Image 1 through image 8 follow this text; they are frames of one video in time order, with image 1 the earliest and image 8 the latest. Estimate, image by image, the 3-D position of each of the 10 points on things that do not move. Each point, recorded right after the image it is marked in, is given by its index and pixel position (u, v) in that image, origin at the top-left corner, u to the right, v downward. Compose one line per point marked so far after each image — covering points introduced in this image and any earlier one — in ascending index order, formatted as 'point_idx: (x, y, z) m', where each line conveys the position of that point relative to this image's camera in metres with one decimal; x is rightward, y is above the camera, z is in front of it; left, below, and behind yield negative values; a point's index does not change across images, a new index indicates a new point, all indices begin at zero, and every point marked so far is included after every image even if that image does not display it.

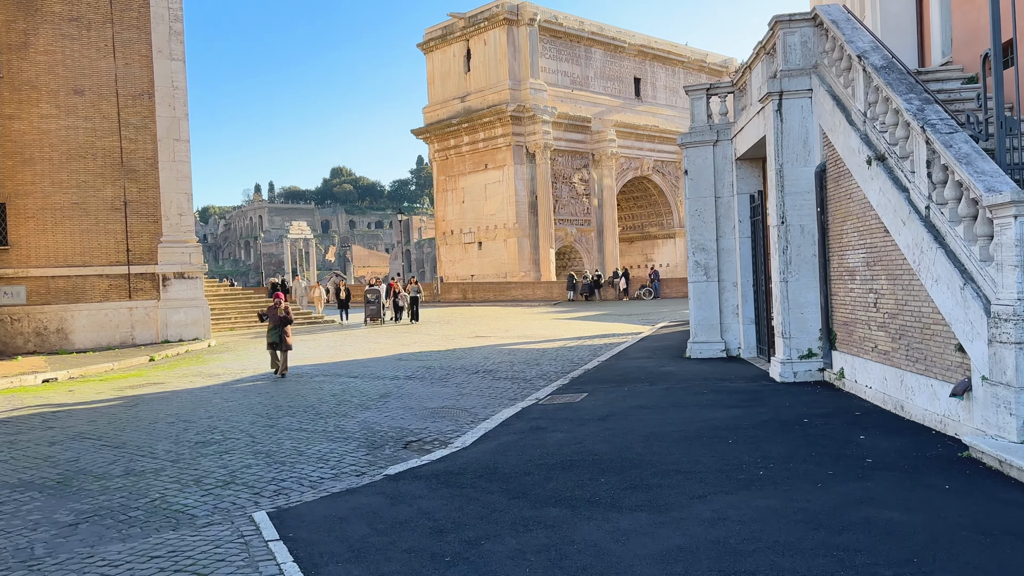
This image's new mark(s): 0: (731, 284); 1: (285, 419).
0: (+3.3, +0.1, +12.4) m
1: (-2.5, -1.5, +9.2) m
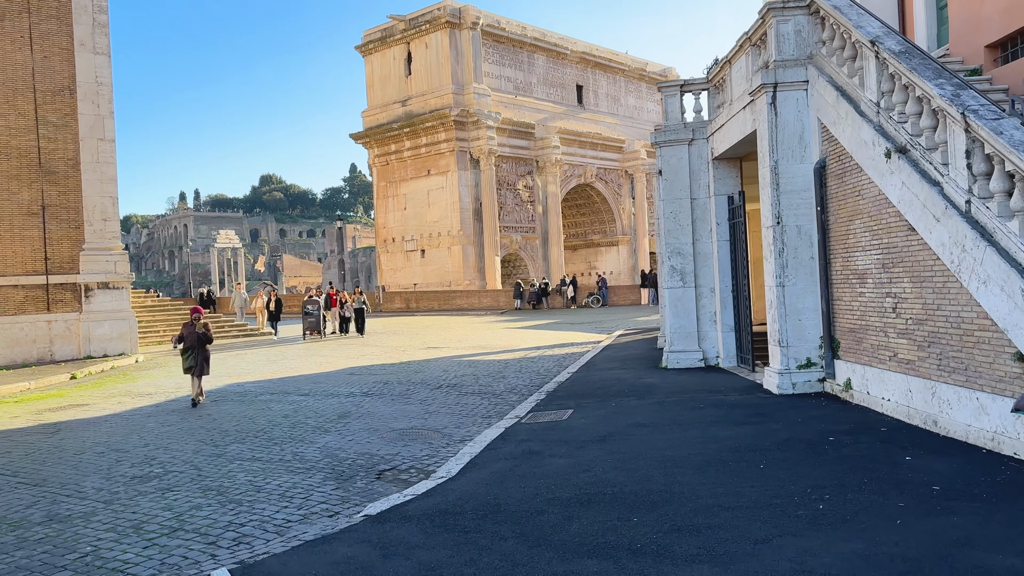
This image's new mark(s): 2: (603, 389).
0: (+2.8, 0.0, +11.8) m
1: (-2.7, -1.5, +8.1) m
2: (+1.1, -1.2, +10.0) m
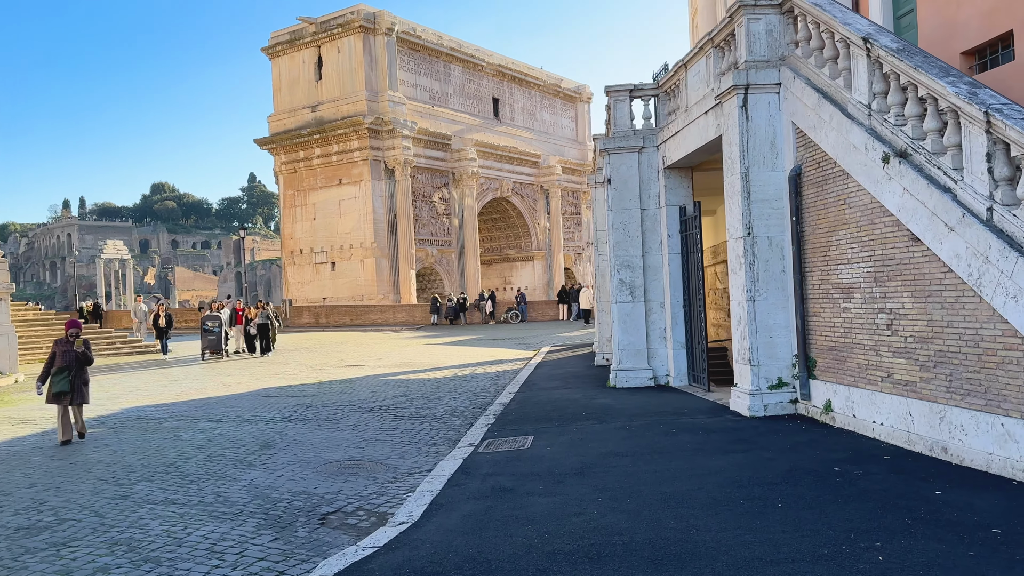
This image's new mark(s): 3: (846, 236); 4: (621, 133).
0: (+2.0, -0.2, +11.2) m
1: (-3.1, -1.6, +6.9) m
2: (+0.5, -1.4, +9.2) m
3: (+2.9, +0.4, +7.2) m
4: (+1.5, +2.1, +11.3) m
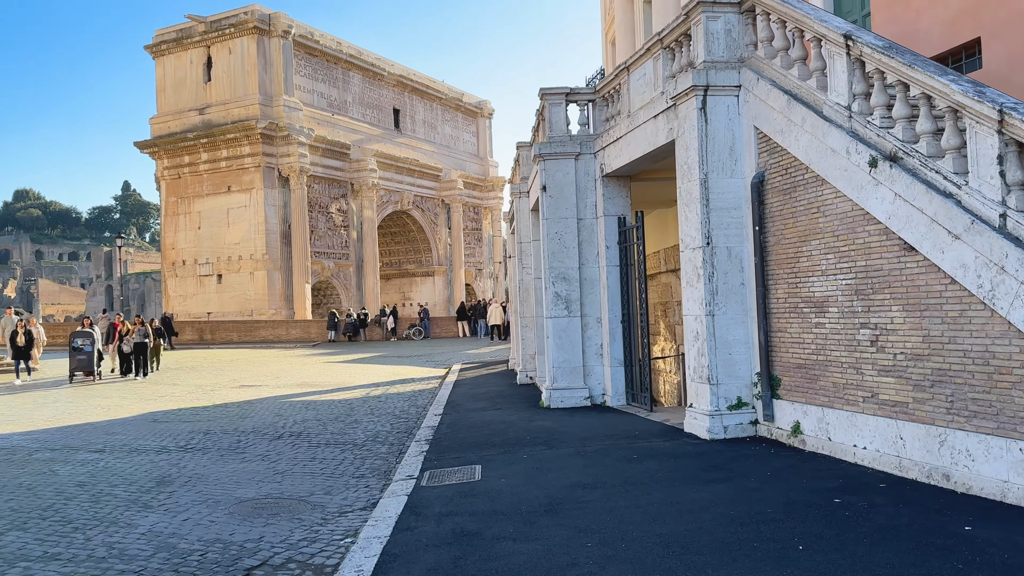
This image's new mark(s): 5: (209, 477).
0: (+1.0, -0.4, +10.6) m
1: (-3.4, -1.7, +5.6) m
2: (-0.1, -1.5, +8.4) m
3: (+2.5, +0.3, +6.7) m
4: (+0.6, +1.9, +10.6) m
5: (-2.8, -1.7, +7.6) m
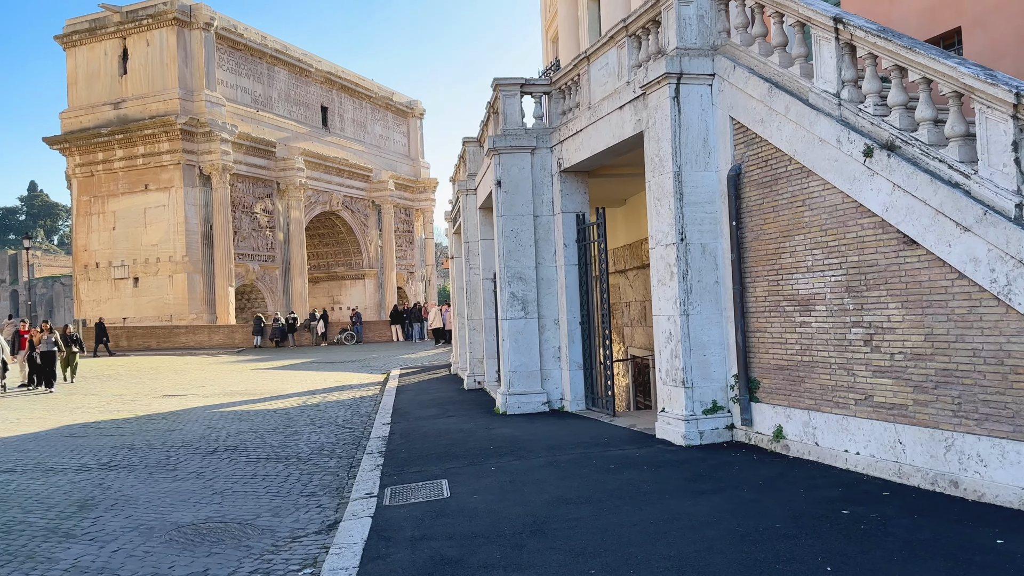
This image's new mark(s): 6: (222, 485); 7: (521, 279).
0: (+0.5, -0.4, +10.1) m
1: (-3.5, -1.7, +4.8) m
2: (-0.5, -1.5, +7.8) m
3: (+2.2, +0.4, +6.4) m
4: (0.0, +1.9, +10.1) m
5: (-3.1, -1.7, +6.8) m
6: (-2.6, -1.7, +7.4) m
7: (+0.1, +0.1, +10.0) m
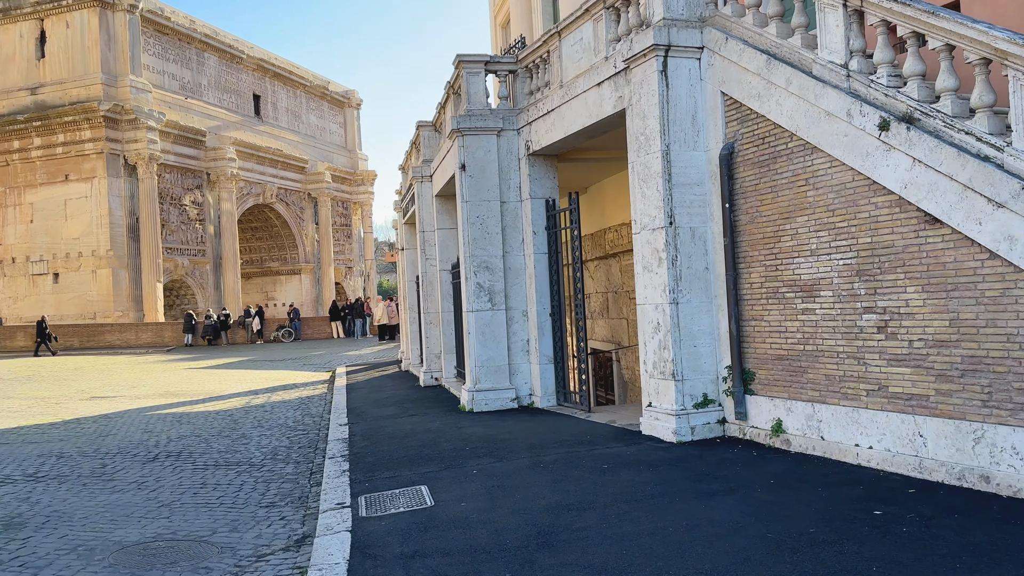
0: (+0.1, -0.3, +9.6) m
1: (-3.4, -1.6, +4.0) m
2: (-0.7, -1.4, +7.2) m
3: (+2.1, +0.5, +6.0) m
4: (-0.4, +2.0, +9.5) m
5: (-3.2, -1.6, +6.0) m
6: (-2.7, -1.6, +6.6) m
7: (-0.3, +0.2, +9.4) m
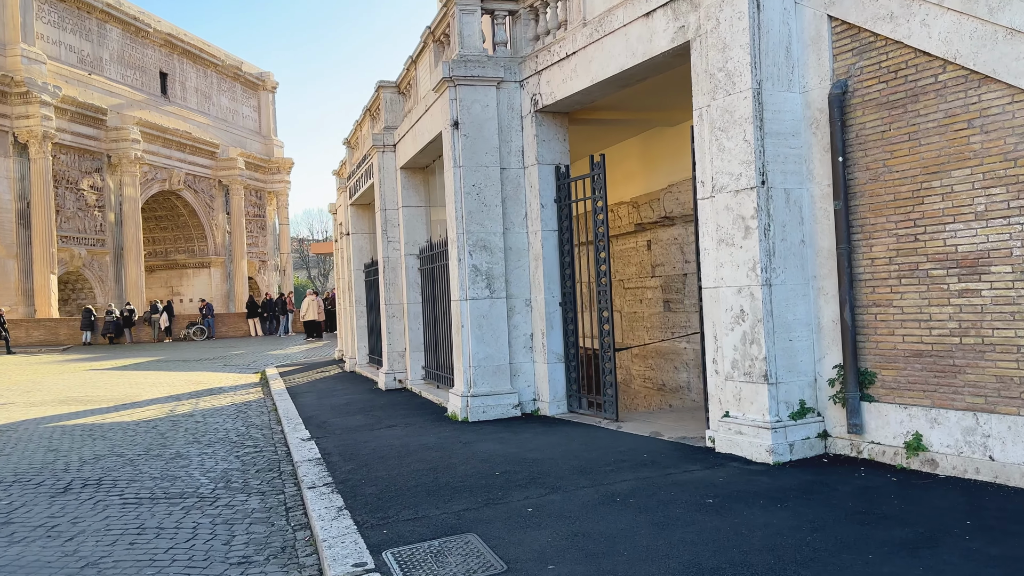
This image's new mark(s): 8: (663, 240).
0: (+0.1, -0.1, +8.0) m
1: (-2.8, -1.4, +2.0) m
2: (-0.4, -1.2, +5.5) m
3: (+2.5, +0.6, +4.6) m
4: (-0.4, +2.2, +7.9) m
5: (-2.8, -1.5, +4.1) m
6: (-2.4, -1.5, +4.7) m
7: (-0.2, +0.4, +7.8) m
8: (+1.7, +0.6, +9.6) m
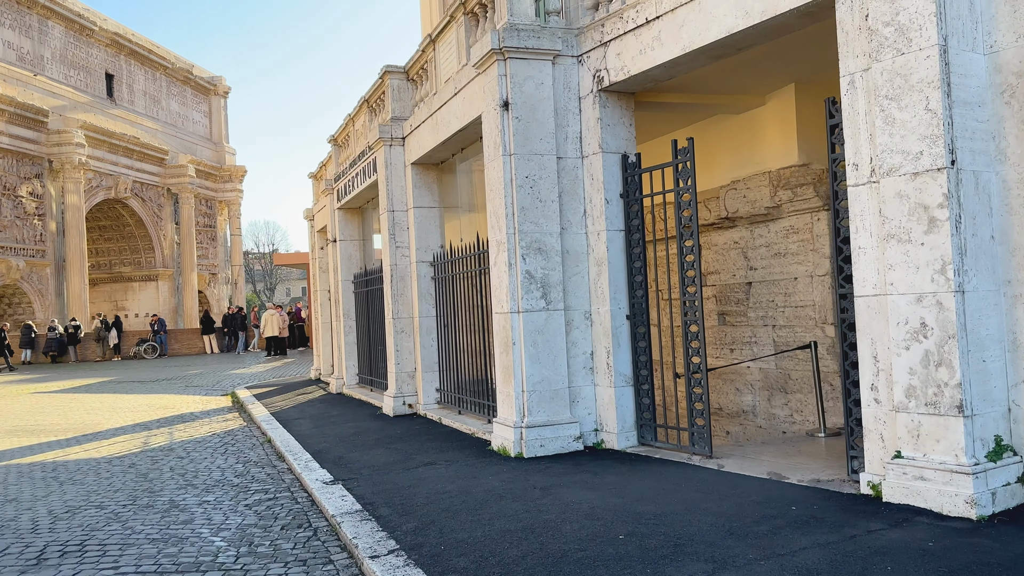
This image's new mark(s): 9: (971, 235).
0: (+0.6, -0.2, +6.7) m
1: (-1.9, -1.4, +0.6) m
2: (+0.2, -1.3, +4.2) m
3: (+3.2, +0.6, +3.6) m
4: (+0.1, +2.1, +6.7) m
5: (-2.0, -1.5, +2.7) m
6: (-1.7, -1.5, +3.3) m
7: (+0.3, +0.3, +6.5) m
8: (+2.1, +0.4, +8.5) m
9: (+2.4, +0.3, +4.3) m
